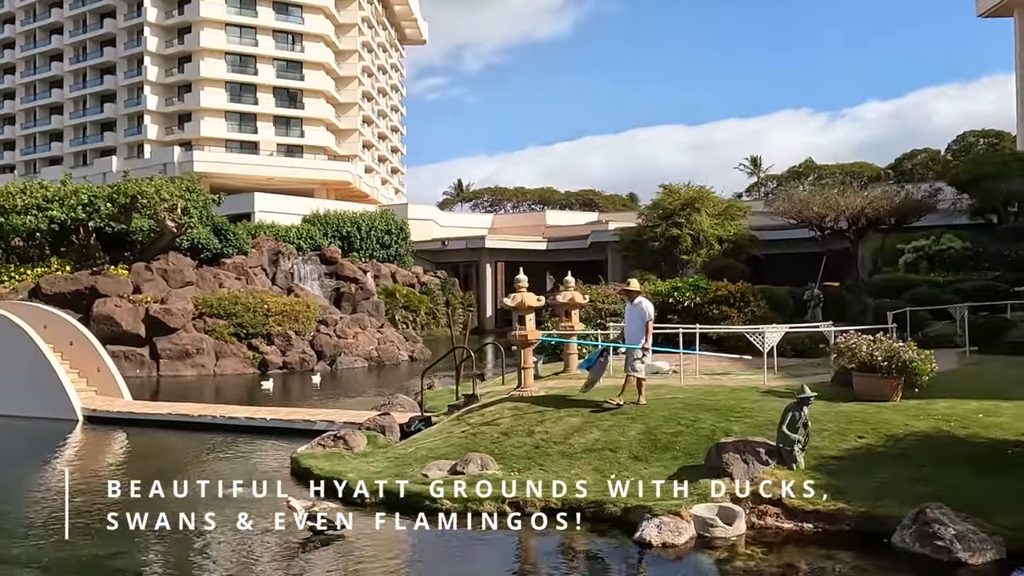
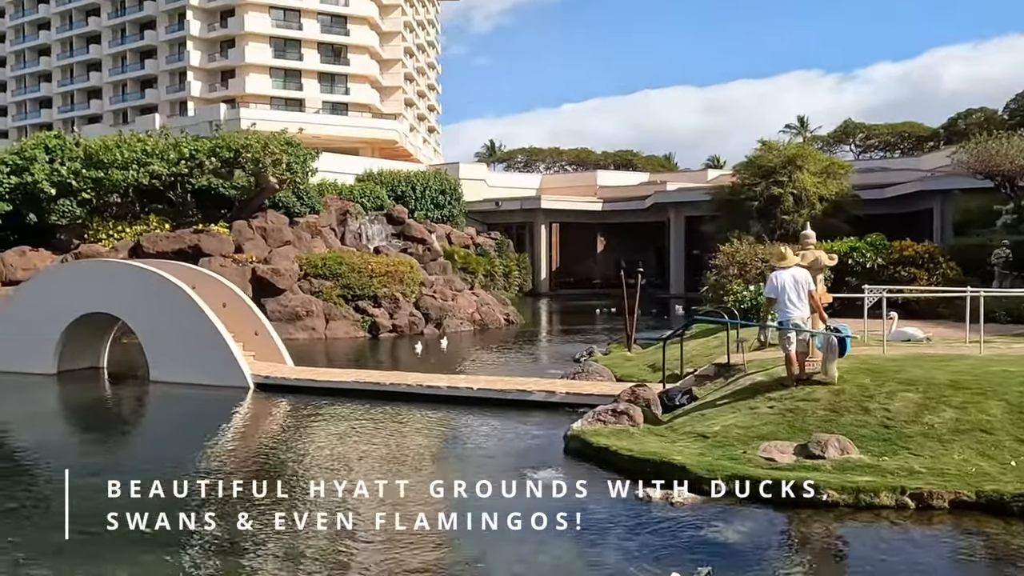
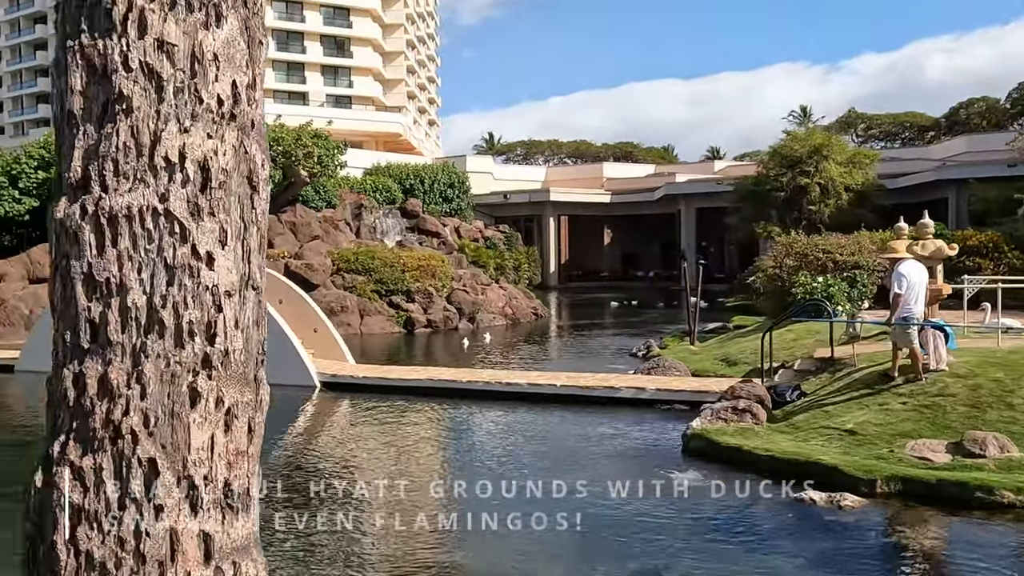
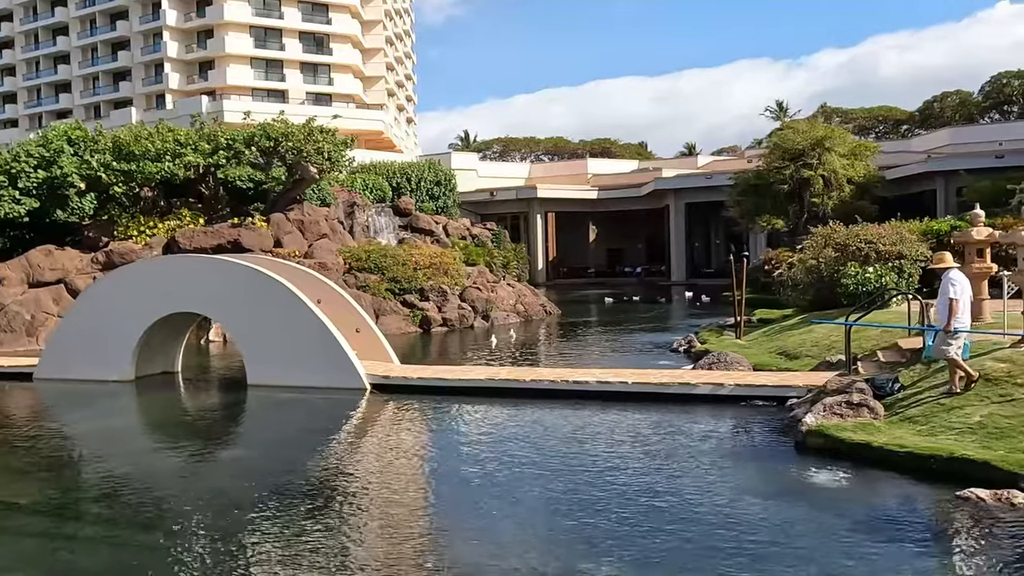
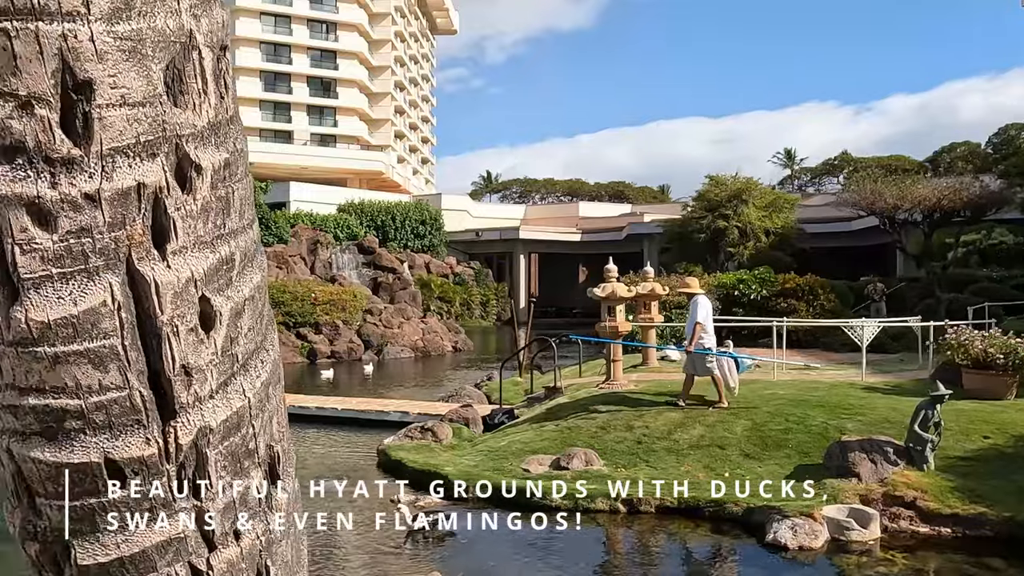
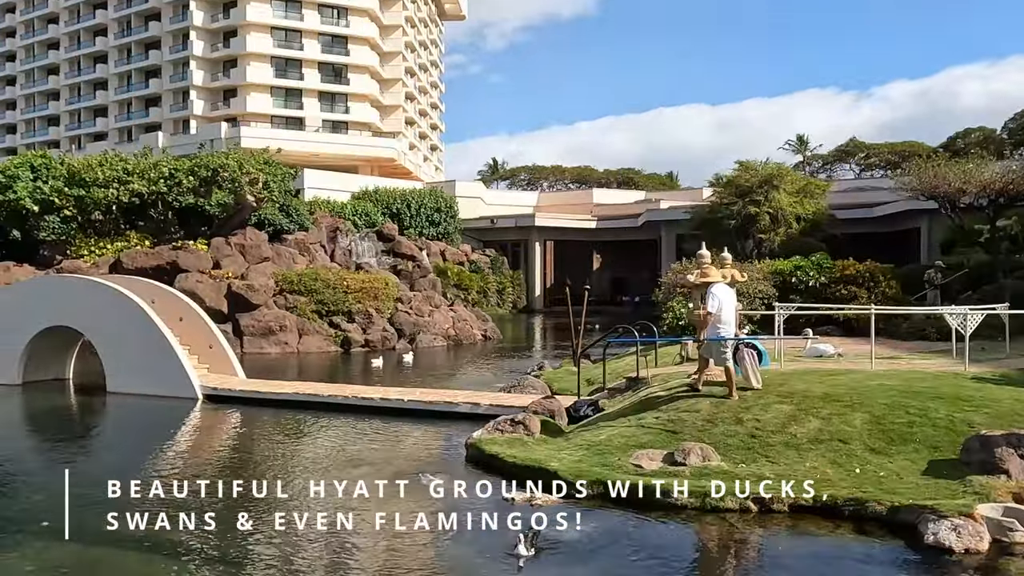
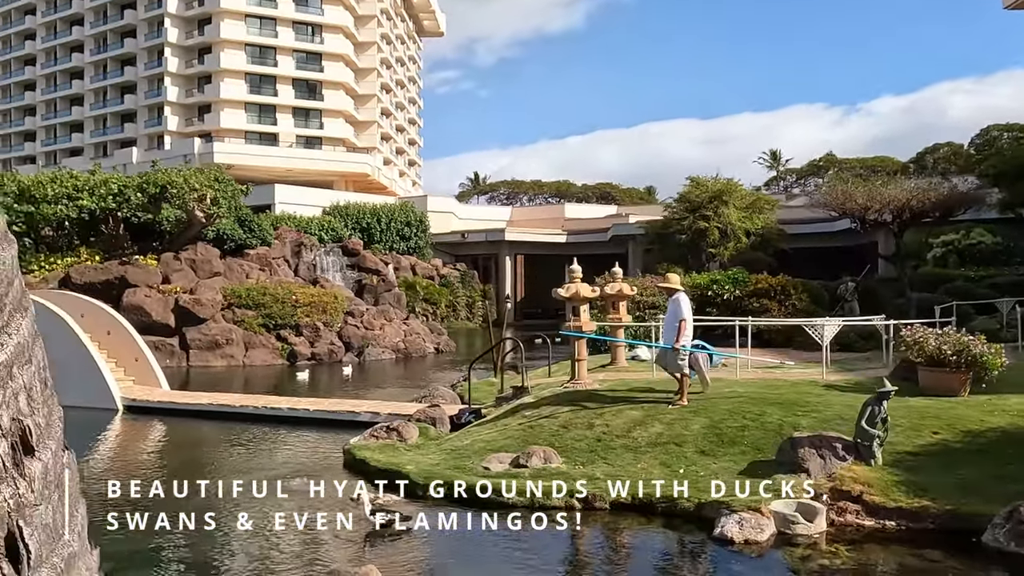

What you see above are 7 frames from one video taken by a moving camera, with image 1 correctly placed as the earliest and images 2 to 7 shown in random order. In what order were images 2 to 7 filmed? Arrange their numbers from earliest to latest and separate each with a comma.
7, 5, 6, 2, 3, 4
